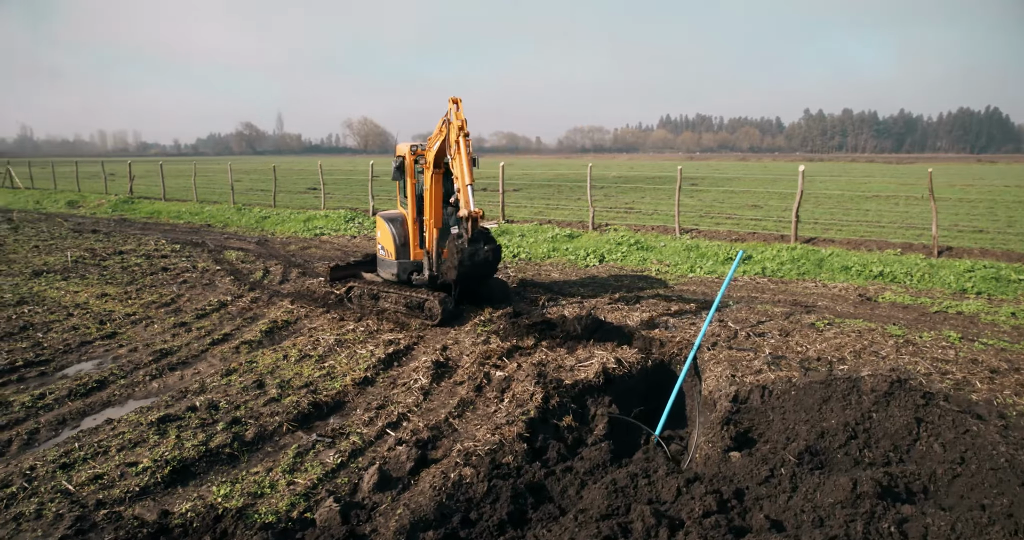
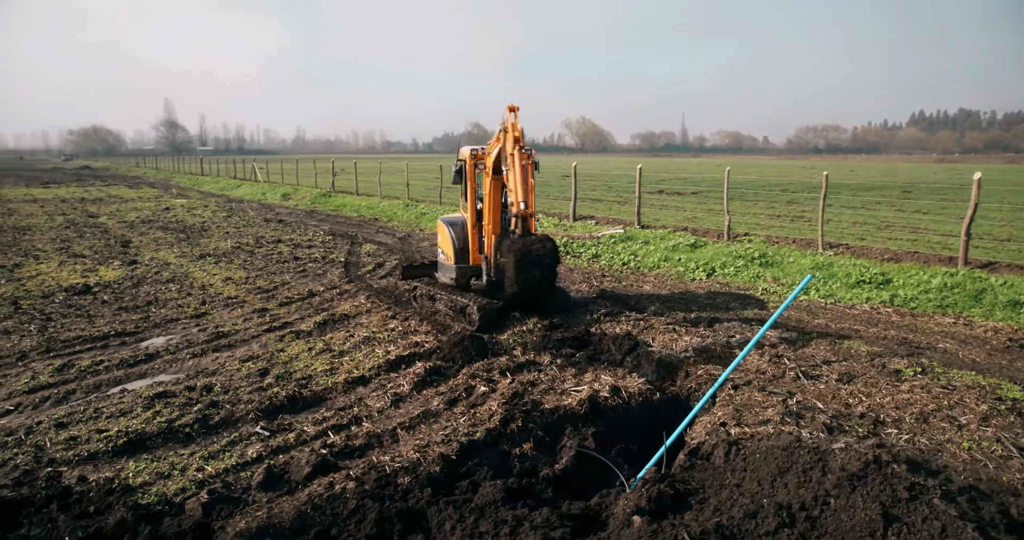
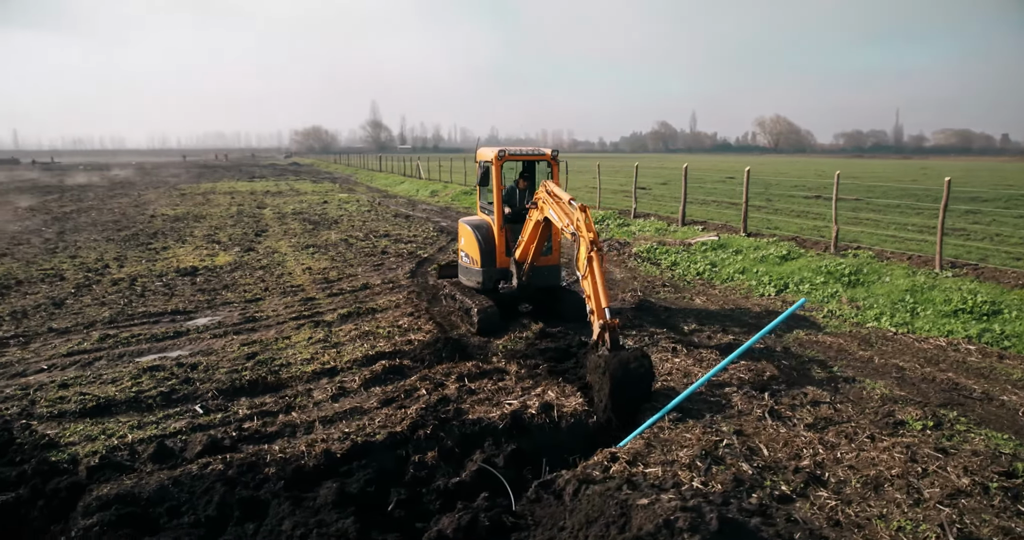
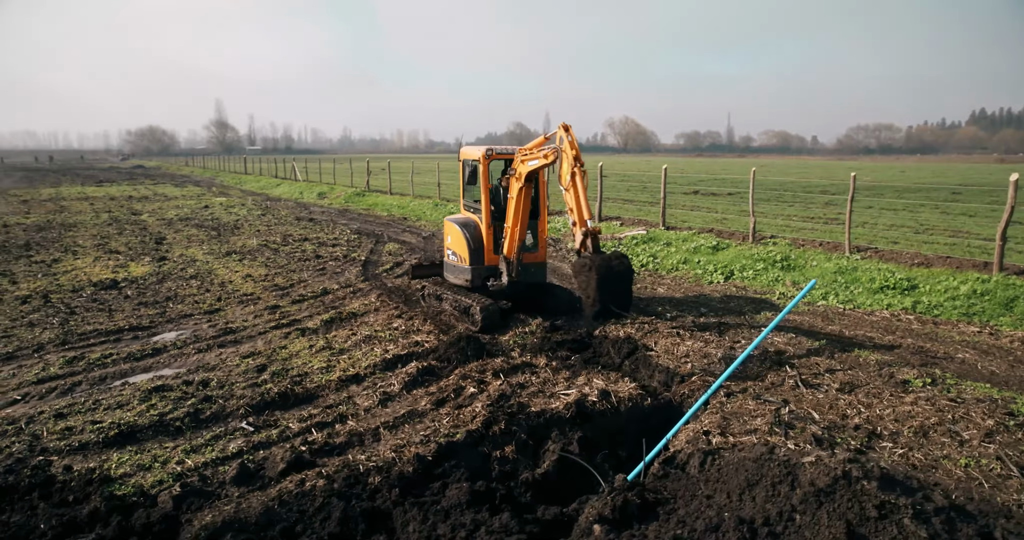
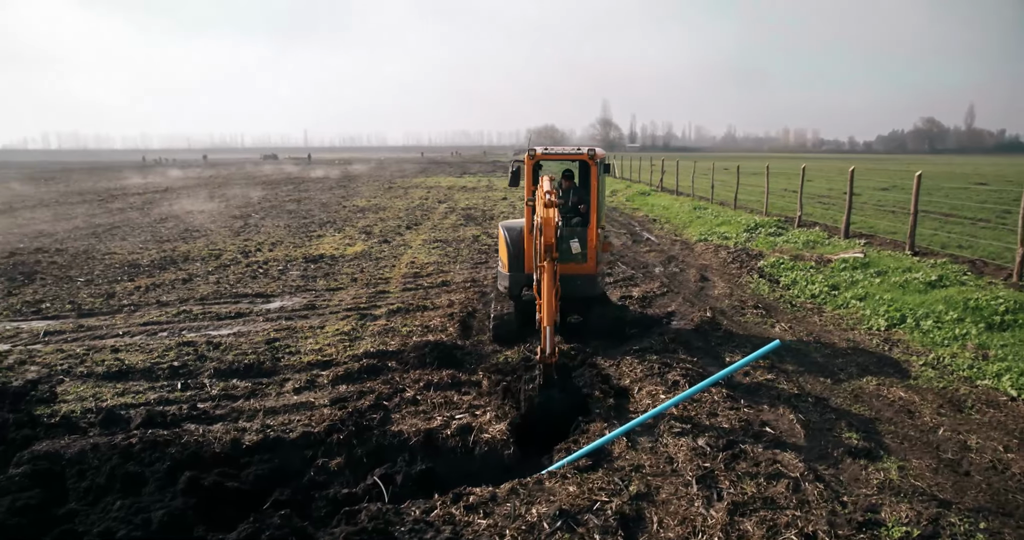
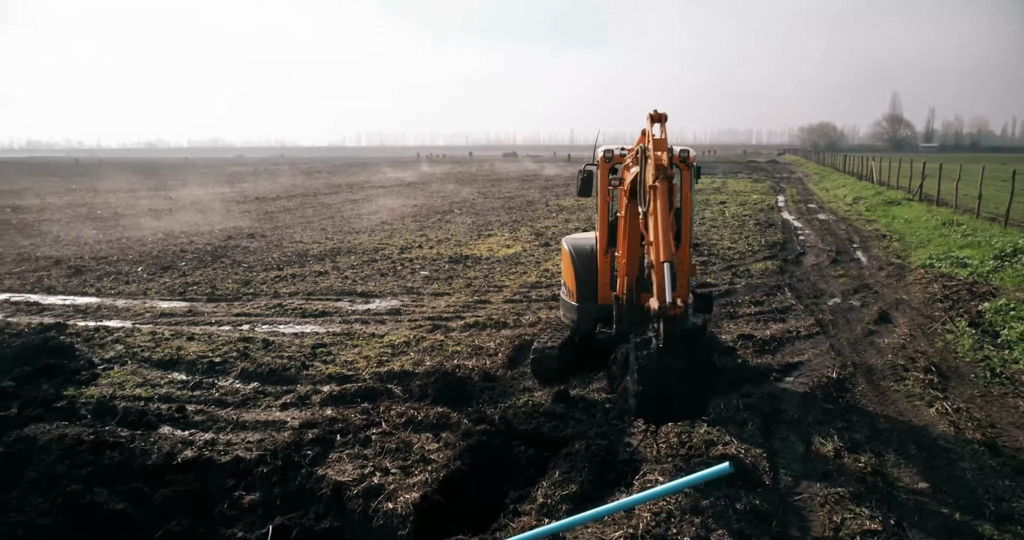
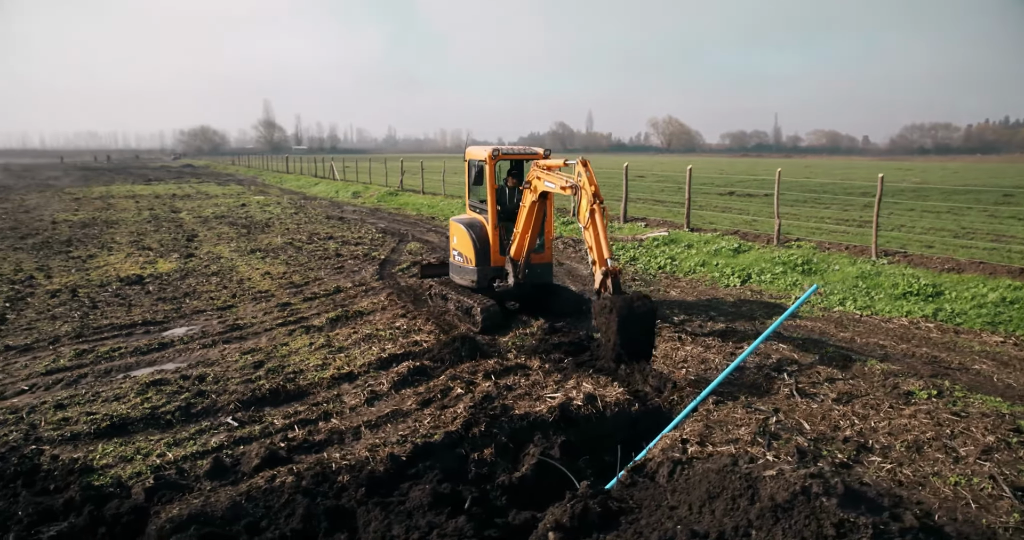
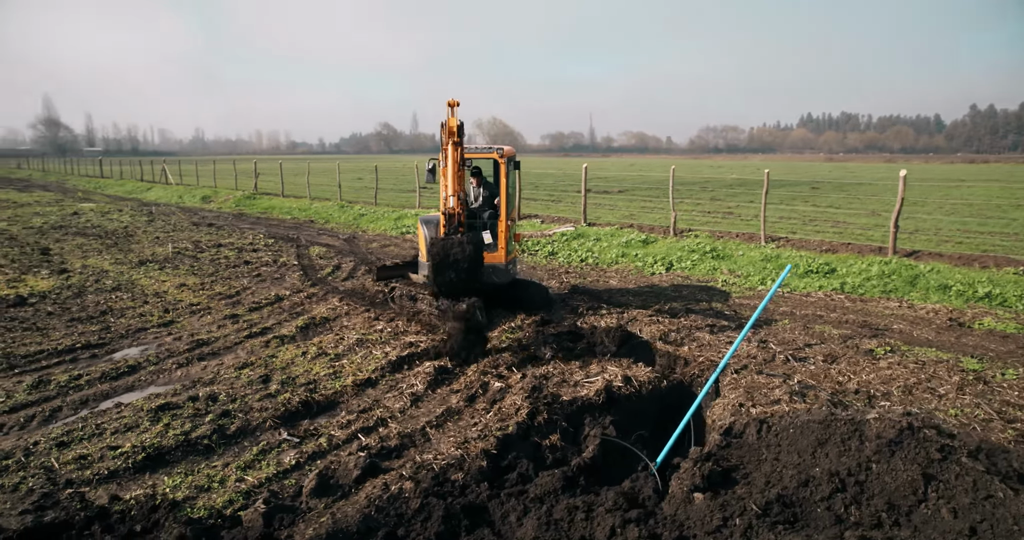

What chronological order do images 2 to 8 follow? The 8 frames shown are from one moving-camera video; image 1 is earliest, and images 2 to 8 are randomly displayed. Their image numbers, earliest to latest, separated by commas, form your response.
8, 2, 4, 7, 3, 5, 6
